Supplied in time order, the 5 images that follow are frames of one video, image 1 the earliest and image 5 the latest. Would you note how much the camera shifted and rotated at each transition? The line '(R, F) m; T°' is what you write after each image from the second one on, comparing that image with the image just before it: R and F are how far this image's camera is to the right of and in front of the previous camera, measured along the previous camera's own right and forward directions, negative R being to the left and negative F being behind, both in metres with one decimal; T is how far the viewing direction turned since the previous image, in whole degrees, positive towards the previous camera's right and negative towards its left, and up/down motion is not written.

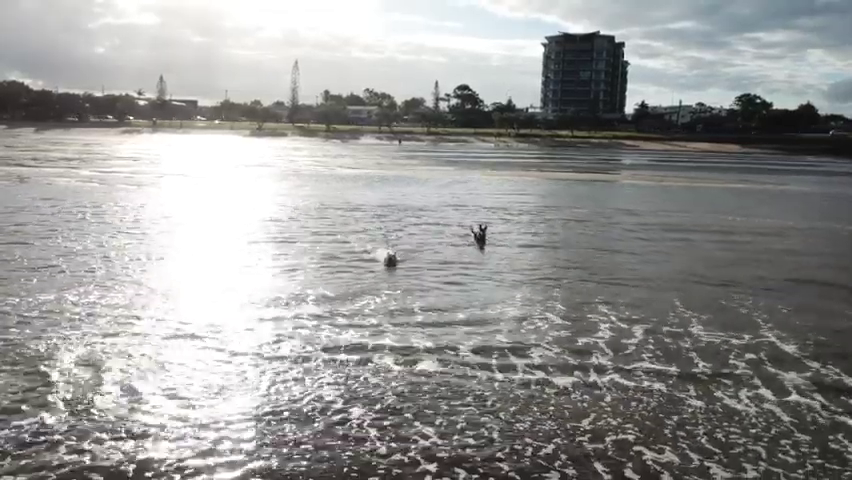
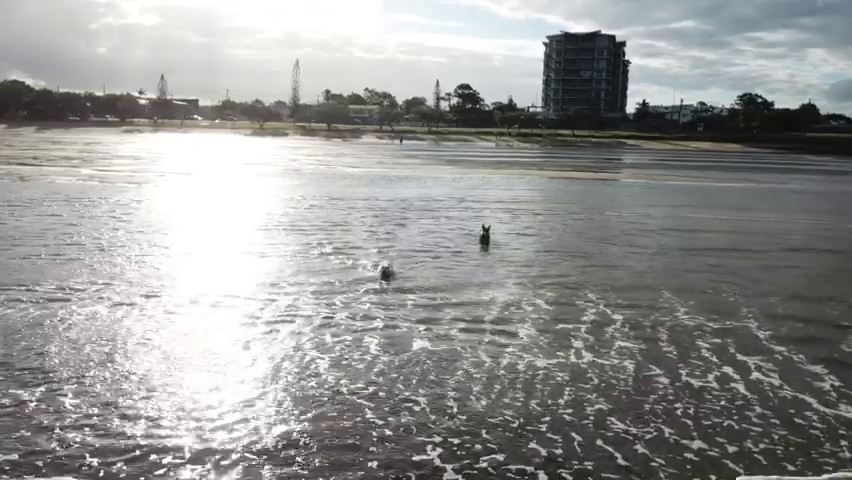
(0.0, 0.0) m; 0°
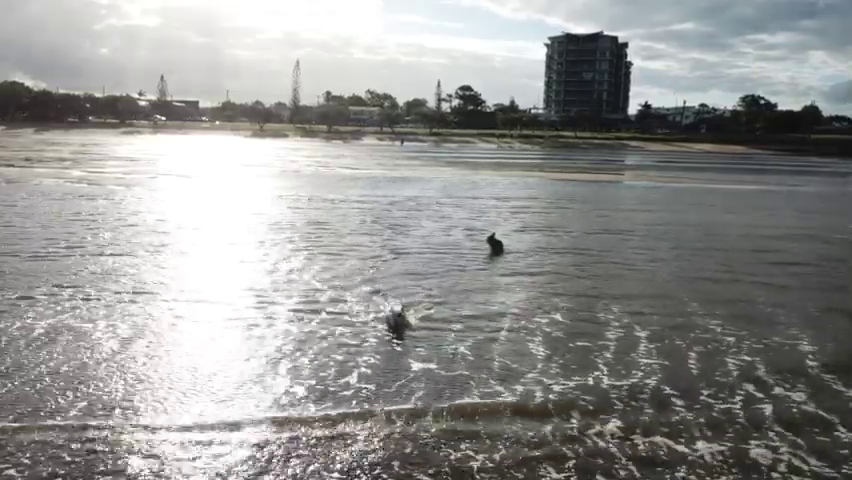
(-0.1, +1.3) m; 0°
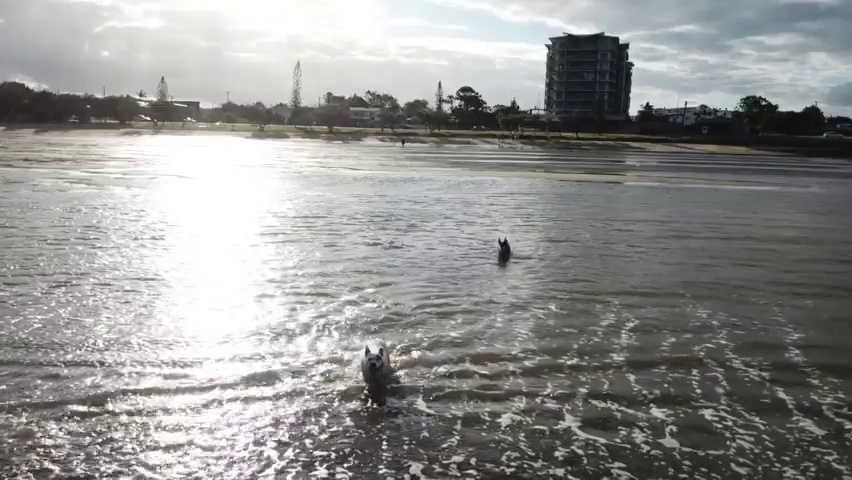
(-0.1, +0.4) m; 0°
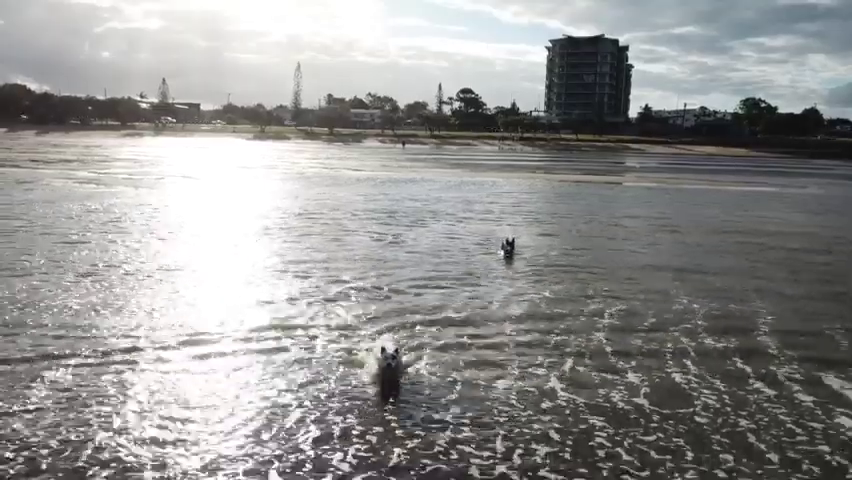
(-0.1, -0.5) m; 0°
